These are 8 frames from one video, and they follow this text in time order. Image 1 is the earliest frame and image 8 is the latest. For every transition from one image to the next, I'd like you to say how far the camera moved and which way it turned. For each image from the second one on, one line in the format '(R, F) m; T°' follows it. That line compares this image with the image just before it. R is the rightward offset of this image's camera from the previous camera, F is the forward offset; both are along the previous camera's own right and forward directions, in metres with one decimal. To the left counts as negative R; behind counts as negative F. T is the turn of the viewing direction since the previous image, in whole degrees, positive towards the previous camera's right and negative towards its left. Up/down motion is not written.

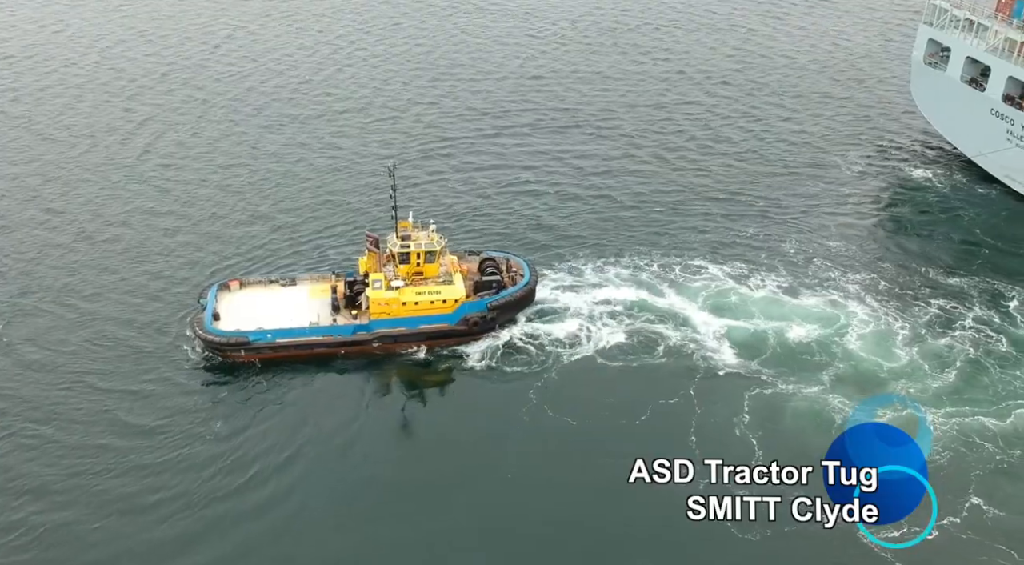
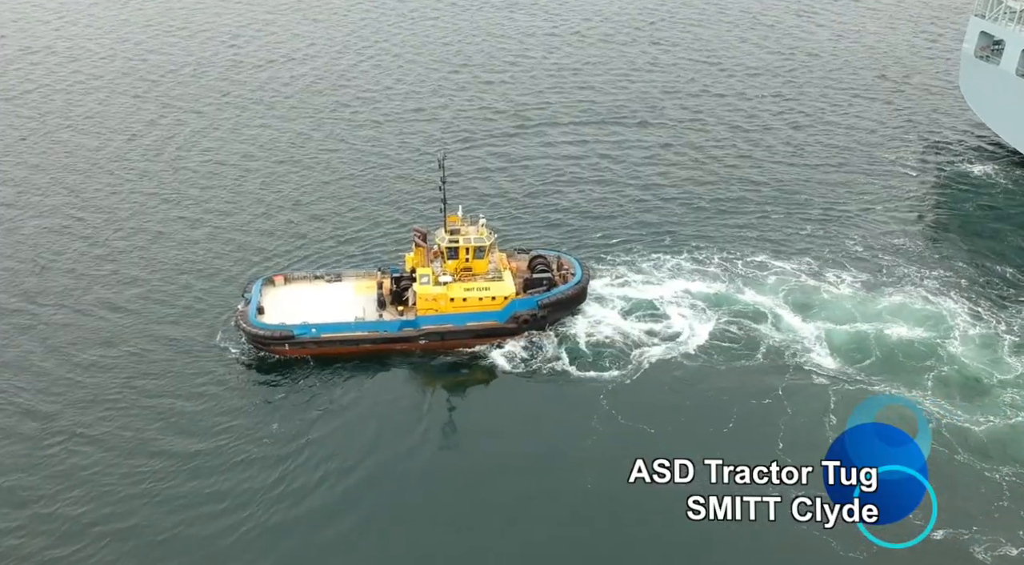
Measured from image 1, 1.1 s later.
(-3.1, +3.1) m; 0°
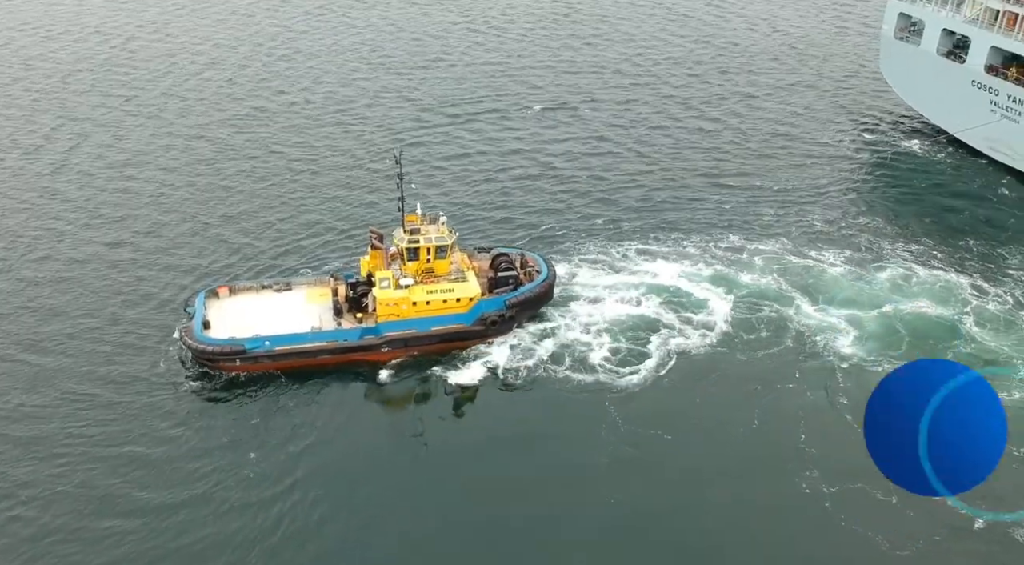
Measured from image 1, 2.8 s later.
(-4.3, +3.6) m; +6°
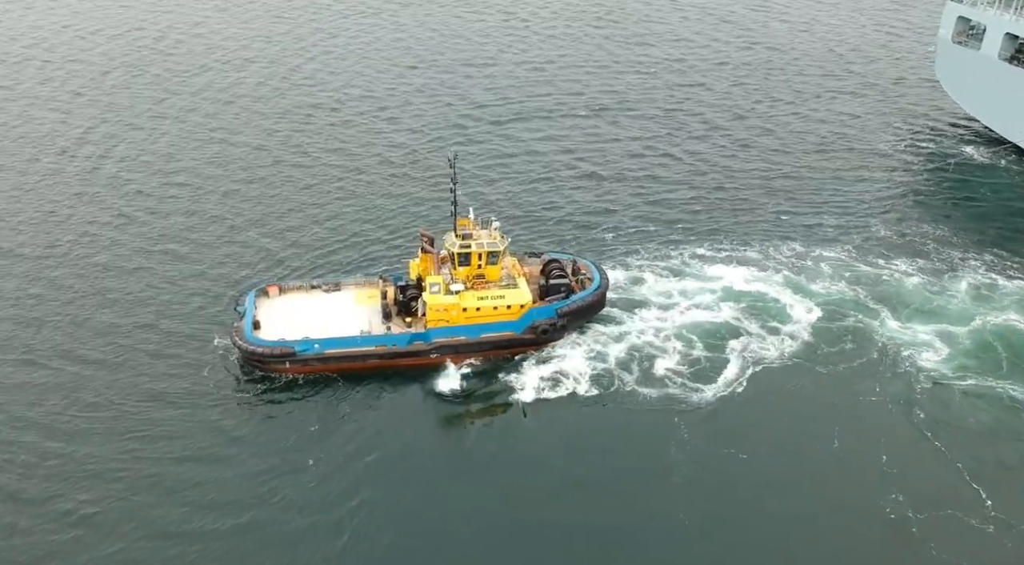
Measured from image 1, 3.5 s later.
(-1.5, +1.8) m; -2°
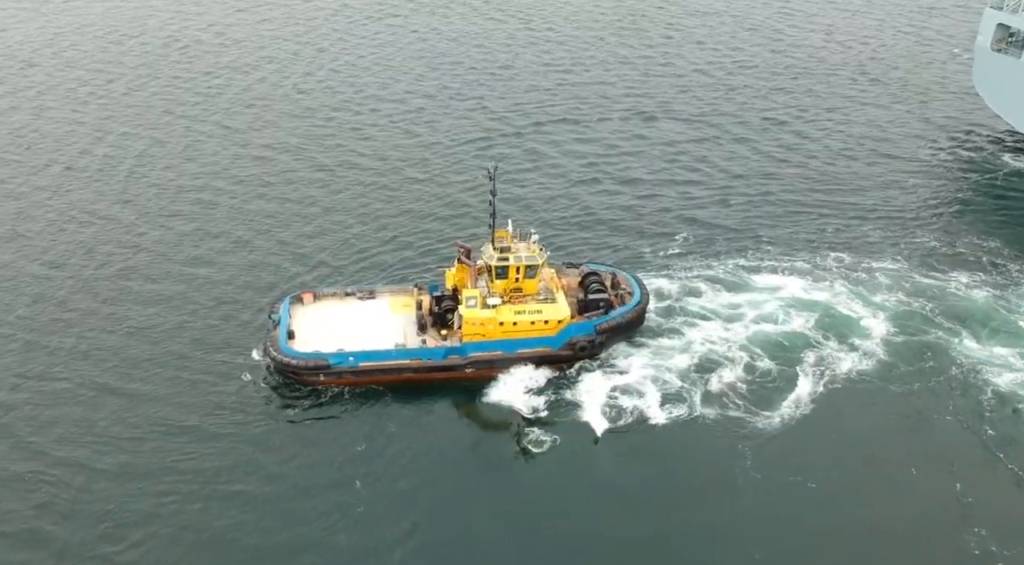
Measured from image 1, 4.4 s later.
(-1.6, +2.0) m; -1°
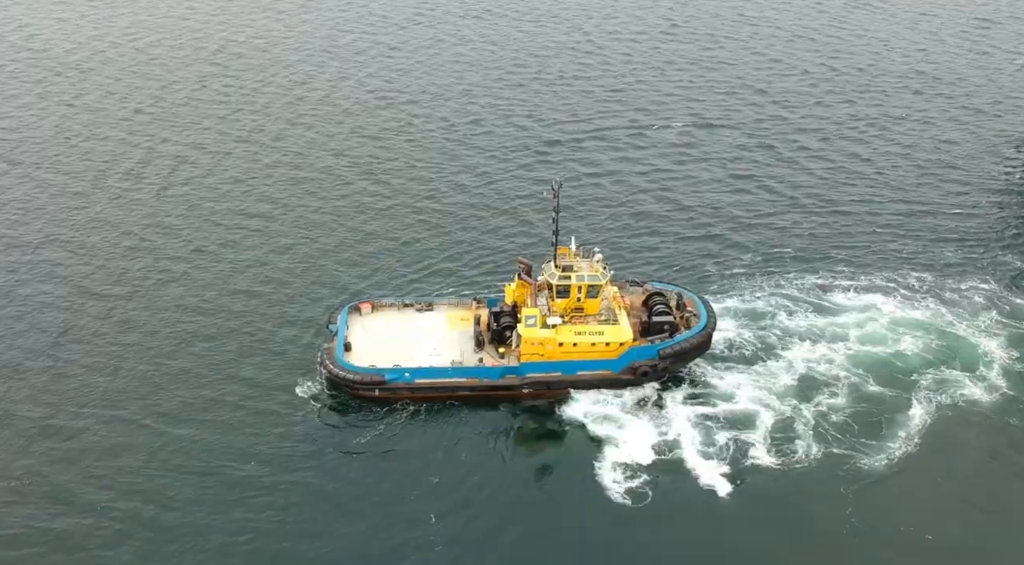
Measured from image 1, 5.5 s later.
(-1.9, +3.1) m; -1°
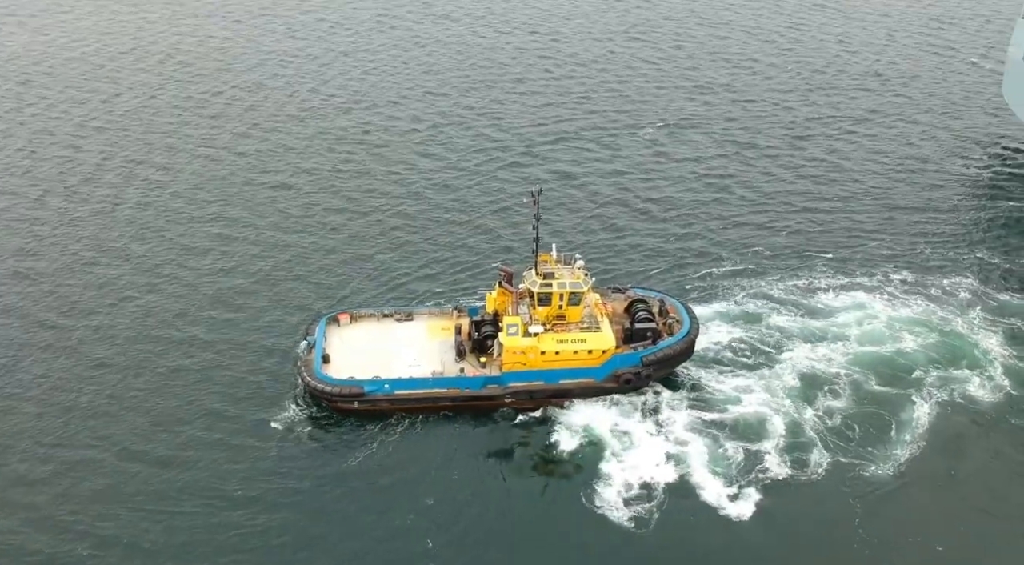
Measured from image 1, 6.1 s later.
(-1.0, +1.3) m; +2°
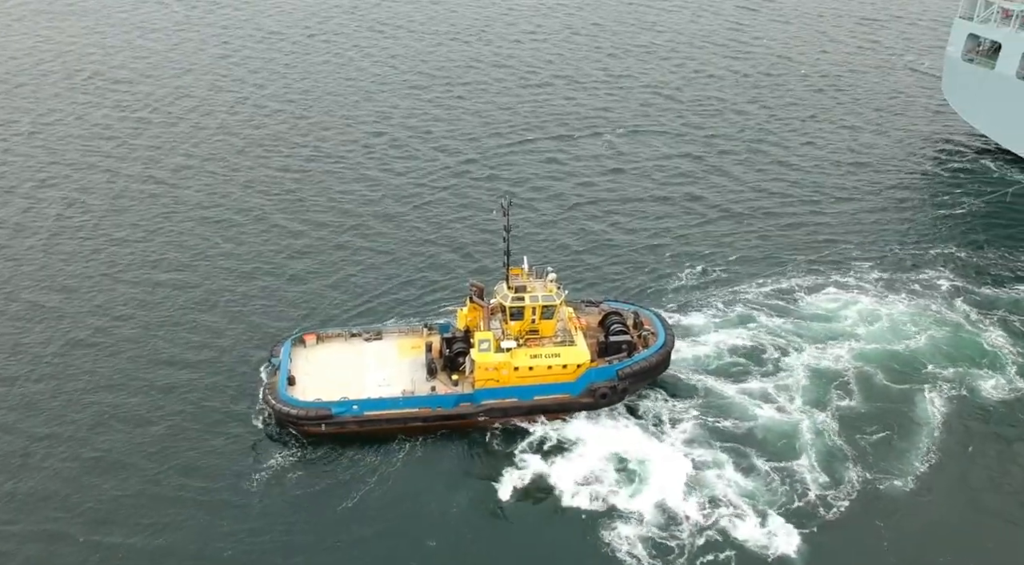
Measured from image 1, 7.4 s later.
(-1.9, +2.6) m; +4°
